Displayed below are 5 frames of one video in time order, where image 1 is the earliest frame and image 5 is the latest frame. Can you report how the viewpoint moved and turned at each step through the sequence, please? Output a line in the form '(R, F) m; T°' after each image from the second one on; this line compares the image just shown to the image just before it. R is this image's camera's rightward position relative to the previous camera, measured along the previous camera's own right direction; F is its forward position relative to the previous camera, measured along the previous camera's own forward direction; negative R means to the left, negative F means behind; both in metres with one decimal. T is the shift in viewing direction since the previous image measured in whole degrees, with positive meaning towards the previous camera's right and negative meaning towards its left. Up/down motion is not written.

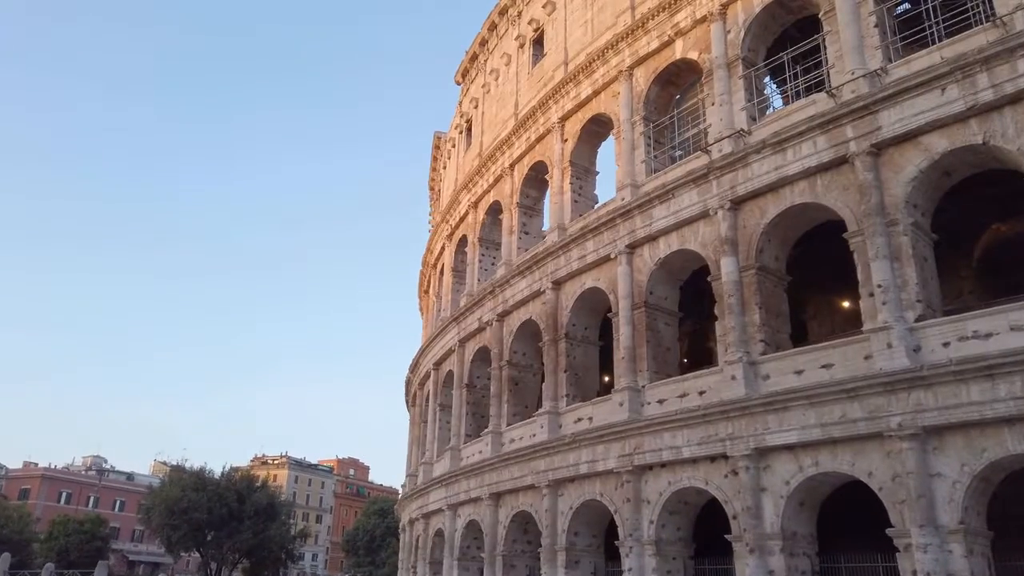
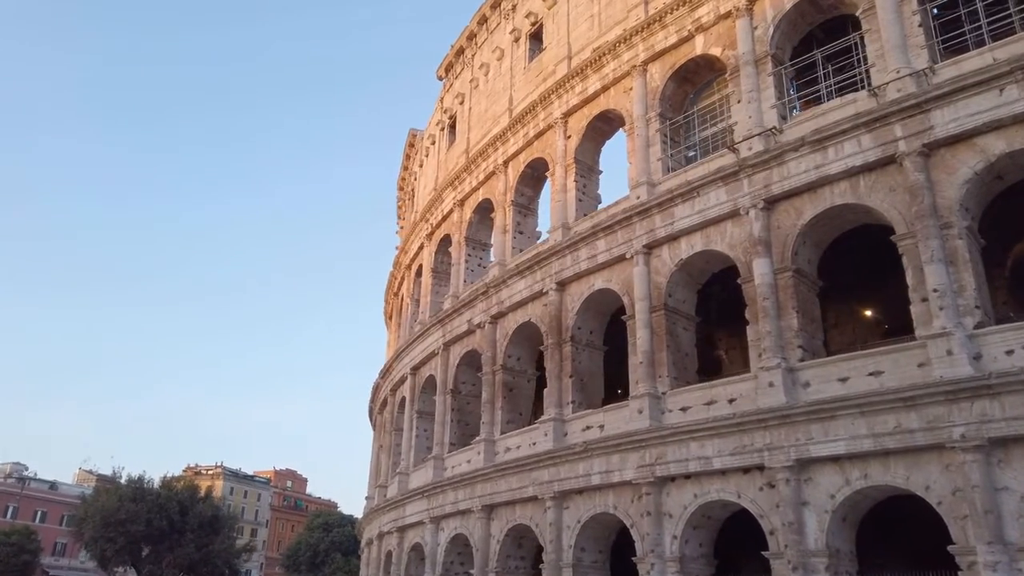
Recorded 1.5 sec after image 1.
(-1.3, +1.0) m; +5°
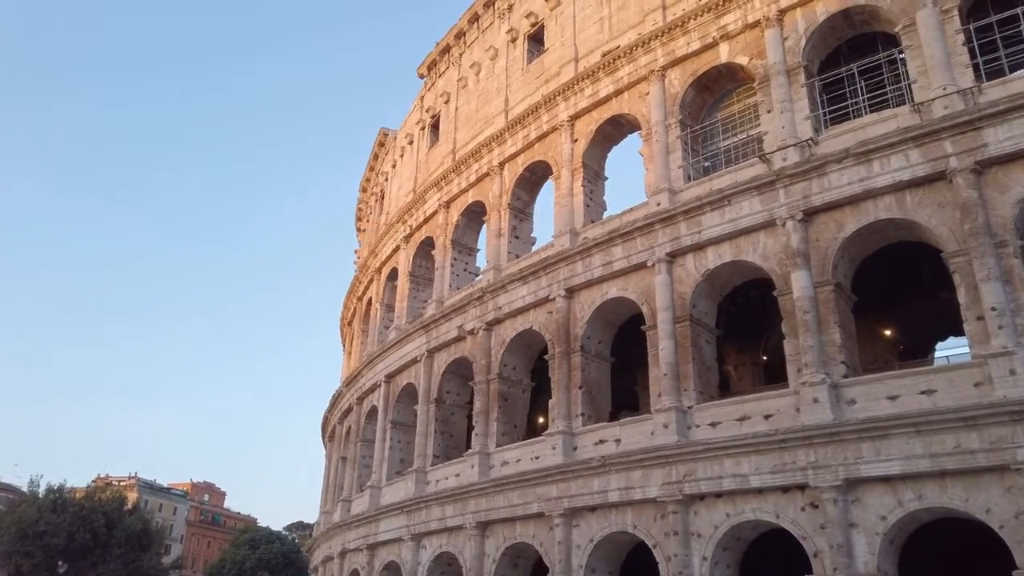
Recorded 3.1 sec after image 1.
(-1.7, +0.9) m; +6°
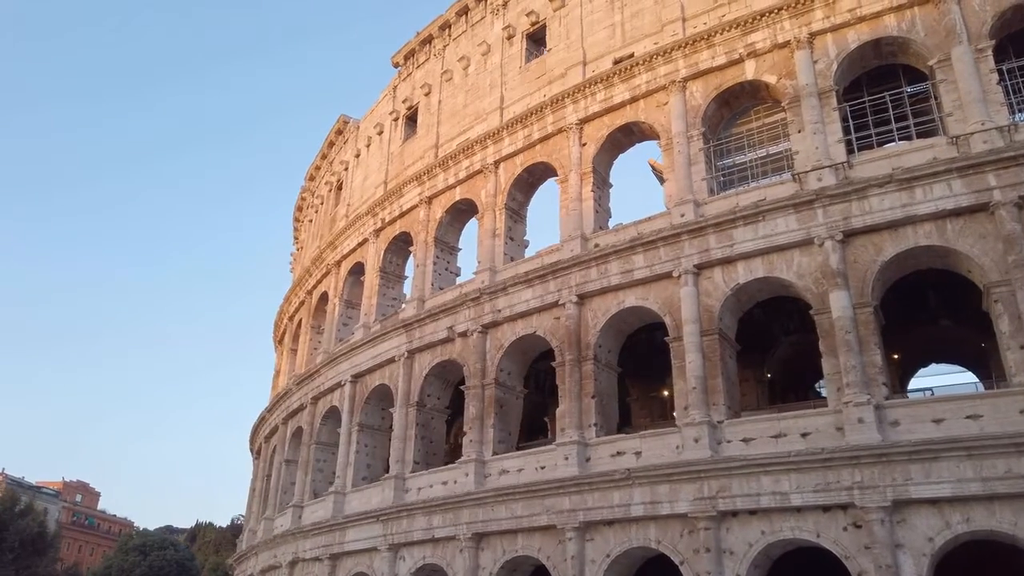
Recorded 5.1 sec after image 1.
(-2.3, +0.8) m; +8°
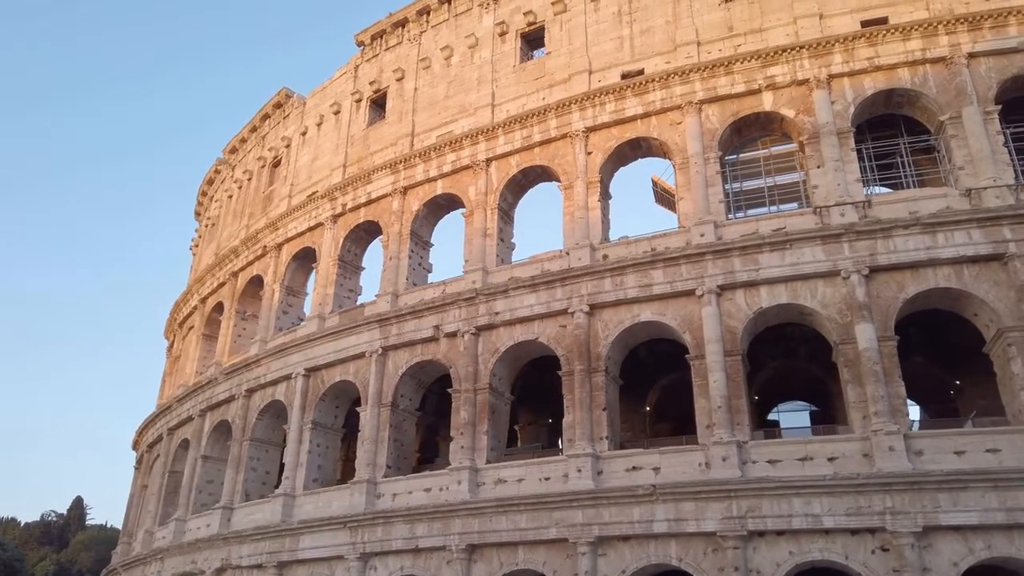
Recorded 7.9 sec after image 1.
(-3.1, +0.8) m; +12°
